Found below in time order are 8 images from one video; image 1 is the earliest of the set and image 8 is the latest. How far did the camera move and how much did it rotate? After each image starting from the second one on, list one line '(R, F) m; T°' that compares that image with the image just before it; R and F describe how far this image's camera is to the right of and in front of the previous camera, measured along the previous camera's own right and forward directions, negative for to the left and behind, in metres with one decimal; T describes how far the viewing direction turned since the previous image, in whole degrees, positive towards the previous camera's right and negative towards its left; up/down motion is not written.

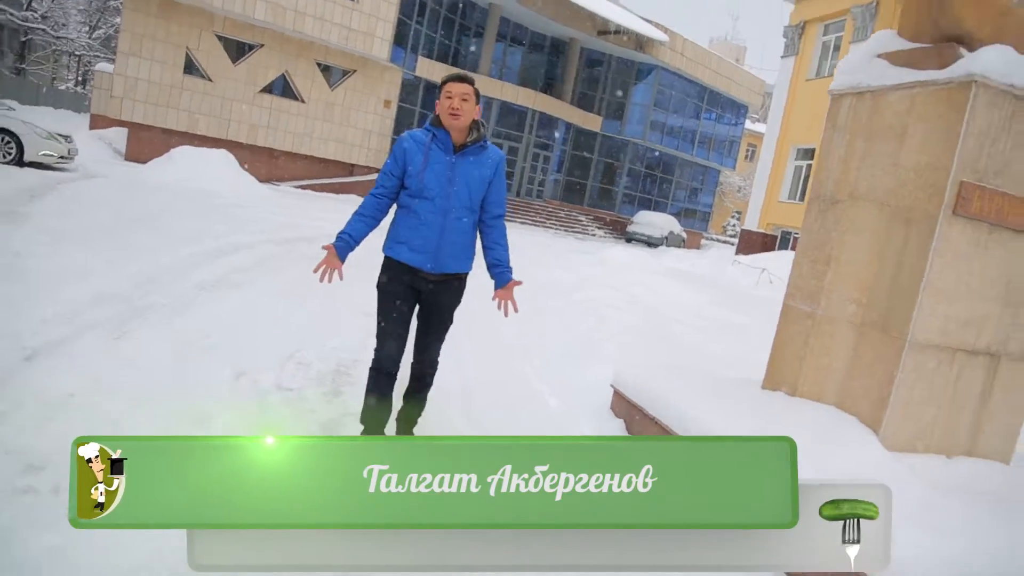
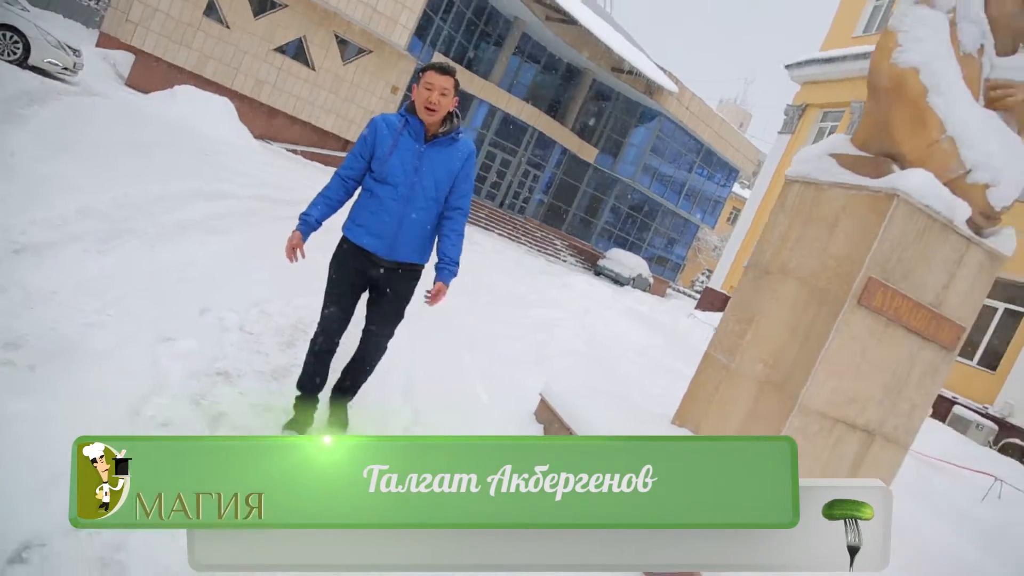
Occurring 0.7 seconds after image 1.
(+0.2, -0.4) m; 0°
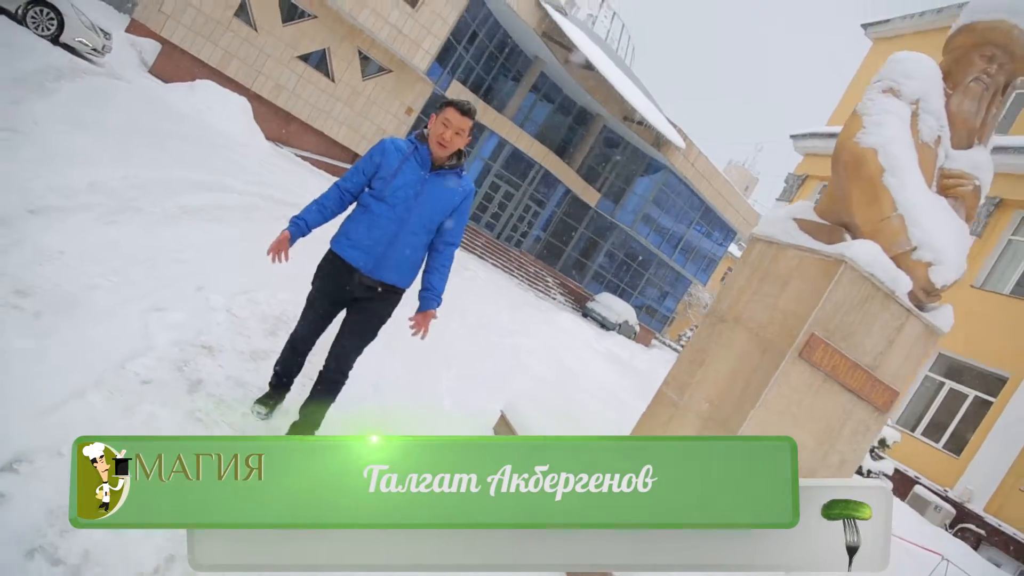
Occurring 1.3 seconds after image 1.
(+0.1, -0.2) m; +1°
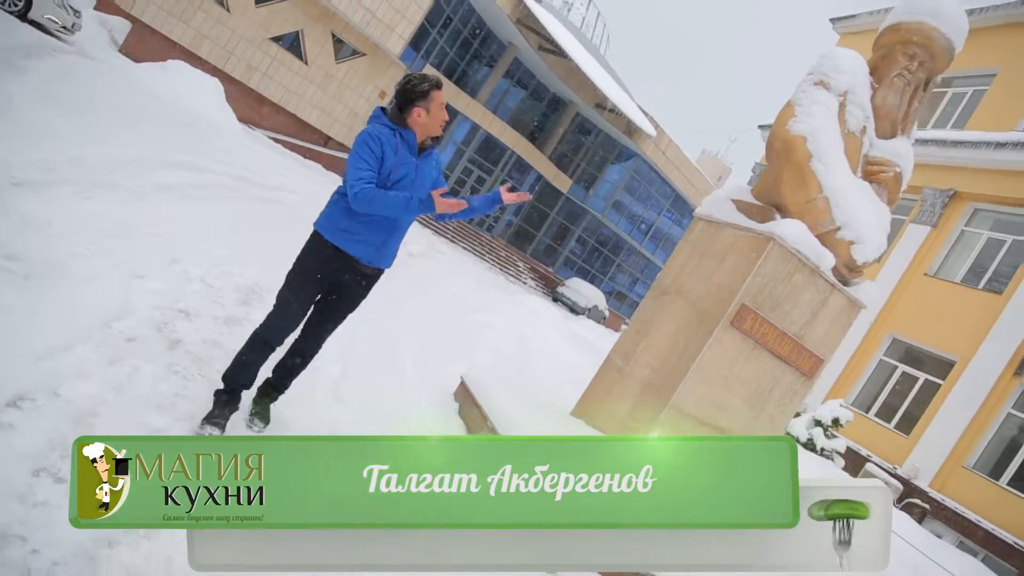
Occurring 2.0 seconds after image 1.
(+0.1, -0.2) m; +2°
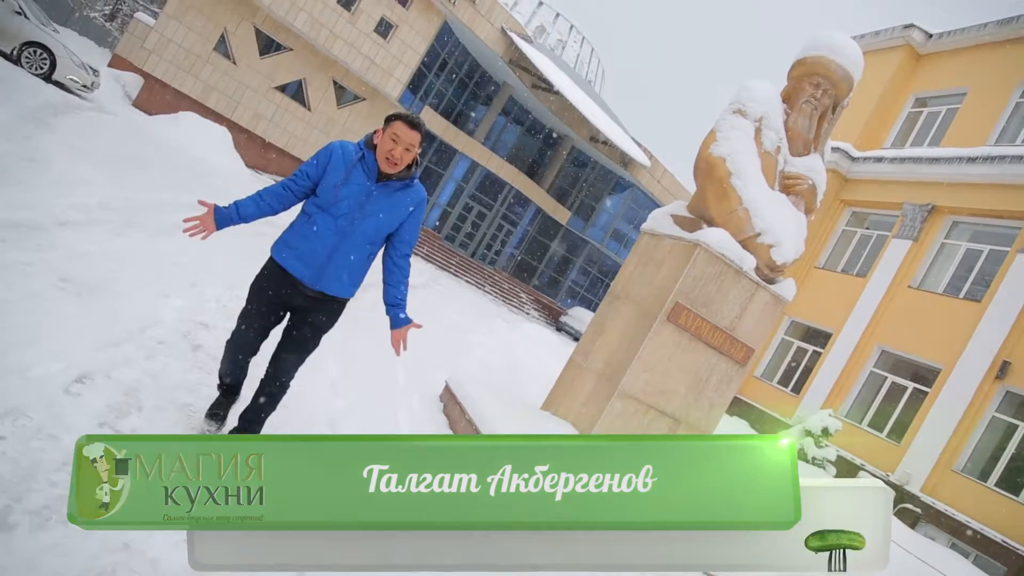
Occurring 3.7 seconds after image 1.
(+0.2, -0.5) m; -1°
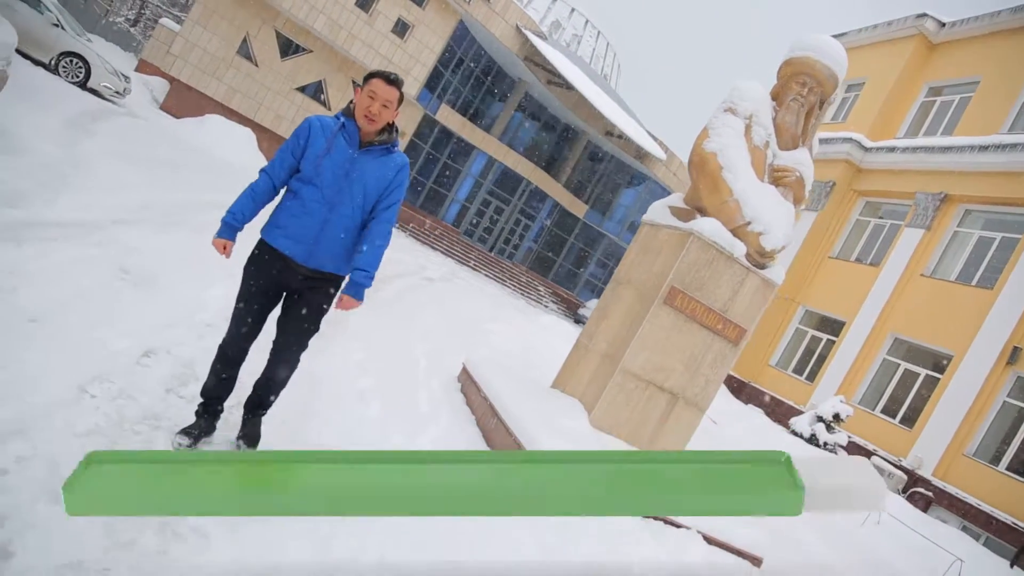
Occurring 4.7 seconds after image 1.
(+0.1, -0.4) m; -2°
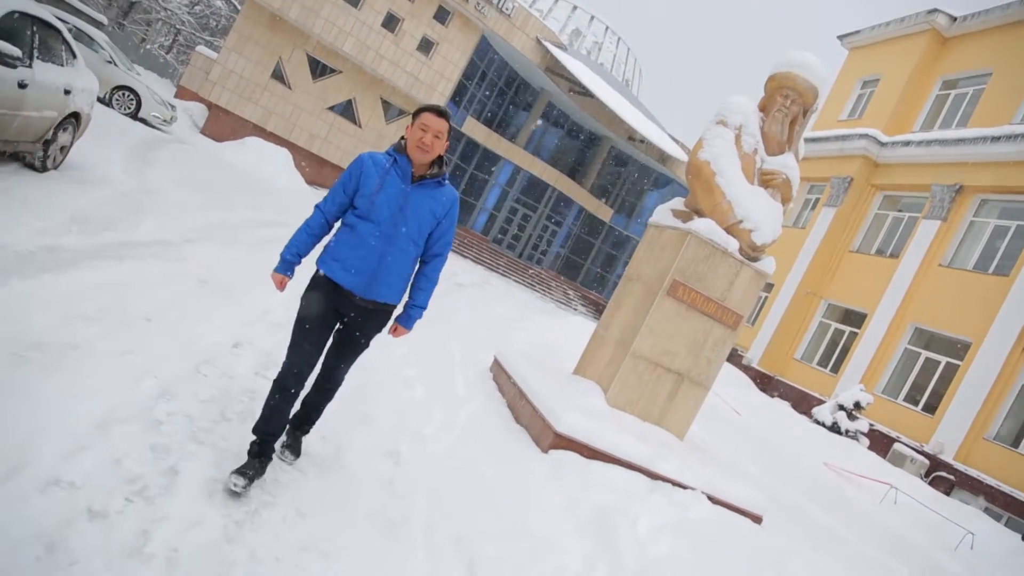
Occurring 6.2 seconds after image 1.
(+0.1, -0.6) m; -3°
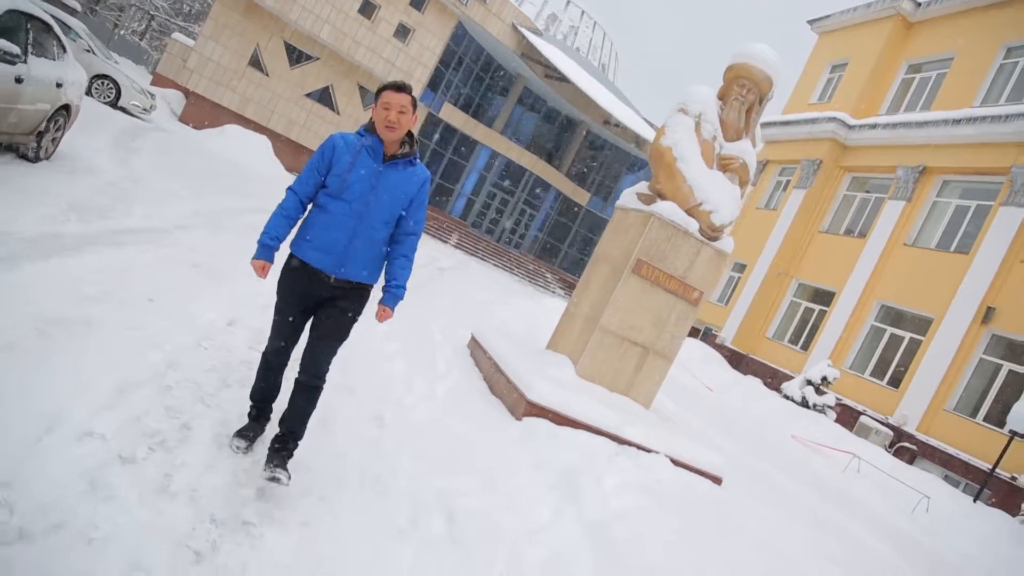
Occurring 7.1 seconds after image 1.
(+0.1, -0.3) m; +2°
